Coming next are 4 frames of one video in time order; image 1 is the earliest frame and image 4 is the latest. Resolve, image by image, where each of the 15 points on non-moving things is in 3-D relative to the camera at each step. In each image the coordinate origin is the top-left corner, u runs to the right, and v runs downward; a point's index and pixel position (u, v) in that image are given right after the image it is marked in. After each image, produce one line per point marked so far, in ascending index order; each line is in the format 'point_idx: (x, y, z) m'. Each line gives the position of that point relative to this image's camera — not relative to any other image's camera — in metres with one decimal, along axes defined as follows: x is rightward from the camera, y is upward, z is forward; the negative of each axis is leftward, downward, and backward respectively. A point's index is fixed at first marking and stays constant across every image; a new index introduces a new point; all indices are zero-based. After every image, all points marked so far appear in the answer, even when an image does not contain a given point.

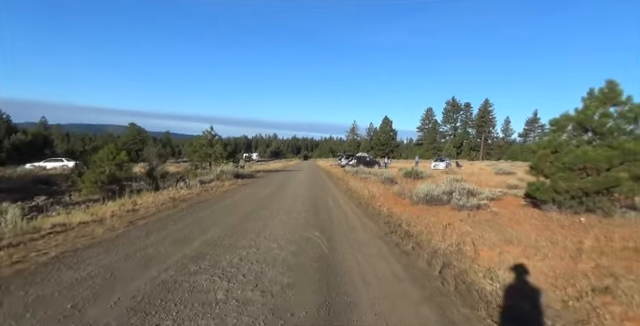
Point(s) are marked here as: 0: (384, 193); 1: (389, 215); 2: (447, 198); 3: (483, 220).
0: (+3.9, -1.9, +18.0) m
1: (+2.8, -2.1, +12.0) m
2: (+5.7, -1.6, +13.3) m
3: (+5.6, -2.0, +10.2) m
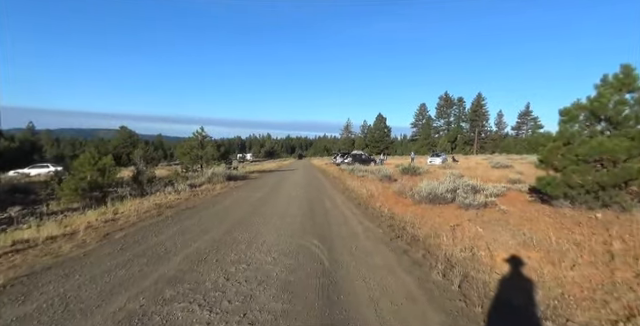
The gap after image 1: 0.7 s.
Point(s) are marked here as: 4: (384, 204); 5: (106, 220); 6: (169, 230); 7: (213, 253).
0: (+3.7, -1.7, +17.3) m
1: (+2.7, -2.0, +11.2) m
2: (+5.6, -1.4, +12.6) m
3: (+5.5, -1.8, +9.5) m
4: (+3.0, -1.9, +13.7) m
5: (-6.8, -1.8, +9.5) m
6: (-4.2, -1.9, +8.3) m
7: (-2.3, -1.9, +6.4) m
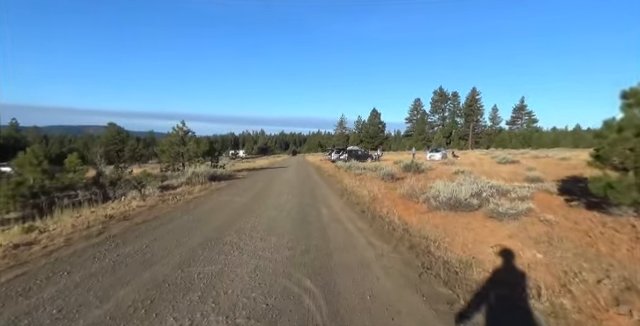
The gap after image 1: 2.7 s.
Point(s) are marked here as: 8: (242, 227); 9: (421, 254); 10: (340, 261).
0: (+3.5, -1.6, +14.9) m
1: (+2.5, -2.0, +8.8) m
2: (+5.4, -1.3, +10.2) m
3: (+5.4, -1.8, +7.1) m
4: (+2.7, -1.8, +11.3) m
5: (-6.9, -1.9, +6.9) m
6: (-4.3, -1.9, +5.7) m
7: (-2.4, -2.0, +3.9) m
8: (-2.3, -1.9, +8.9) m
9: (+2.2, -2.0, +6.6) m
10: (+0.4, -2.0, +6.1) m
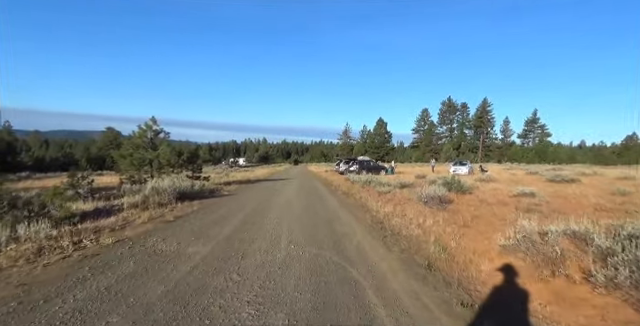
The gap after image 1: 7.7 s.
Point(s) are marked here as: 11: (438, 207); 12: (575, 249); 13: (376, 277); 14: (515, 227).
0: (+4.2, -2.2, +8.2) m
1: (+3.3, -2.4, +2.2) m
2: (+6.1, -1.8, +3.5) m
3: (+6.1, -2.2, +0.4) m
4: (+3.5, -2.3, +4.7) m
5: (-6.2, -2.0, +0.3) m
6: (-3.6, -2.1, -0.9) m
7: (-1.7, -2.1, -2.7) m
8: (-1.6, -2.2, +2.3) m
9: (+2.9, -2.3, -0.1) m
10: (+1.1, -2.2, -0.5) m
11: (+5.6, -2.0, +14.0) m
12: (+5.8, -1.8, +6.9) m
13: (+1.1, -2.3, +6.3) m
14: (+5.6, -1.8, +8.5) m
